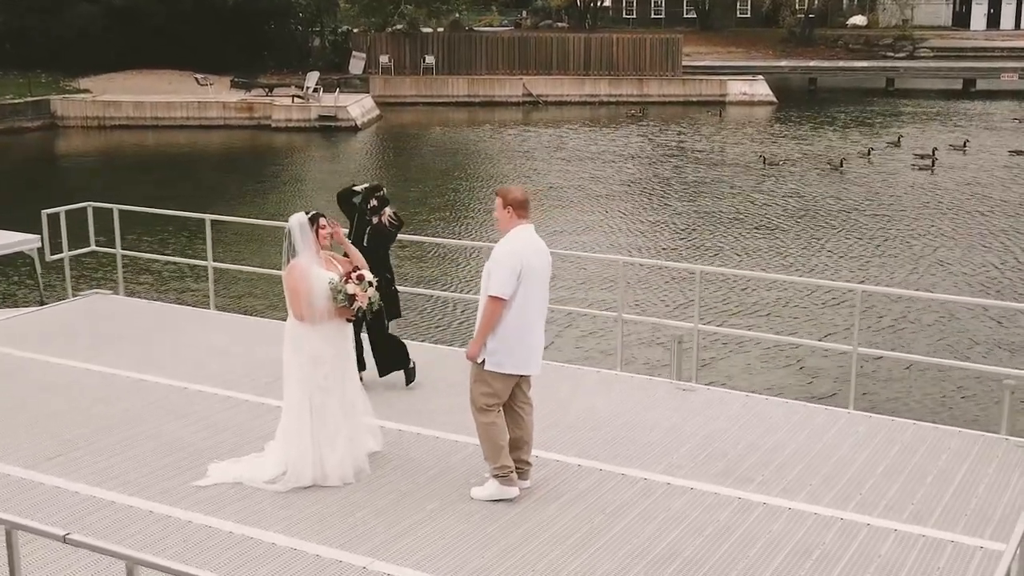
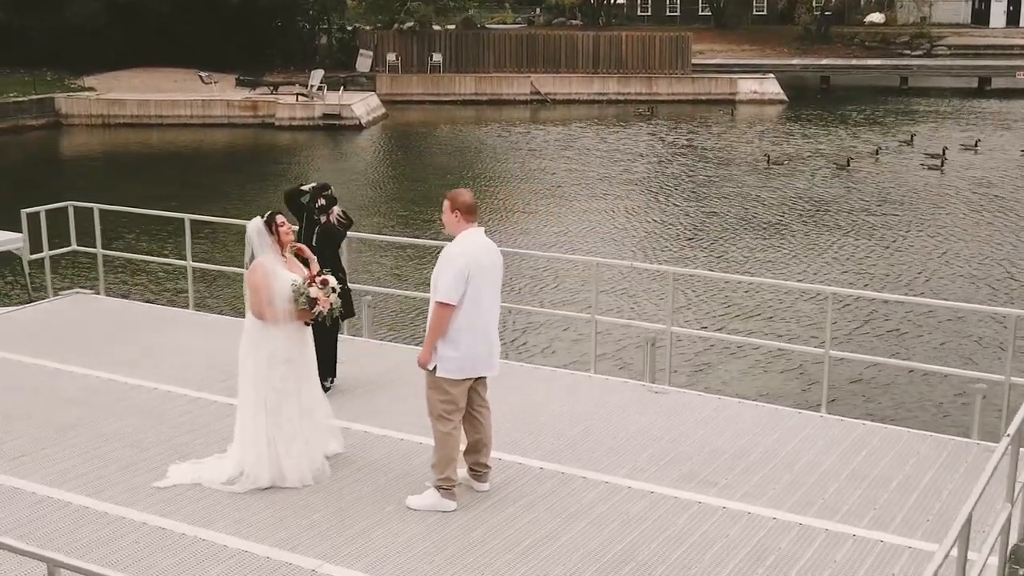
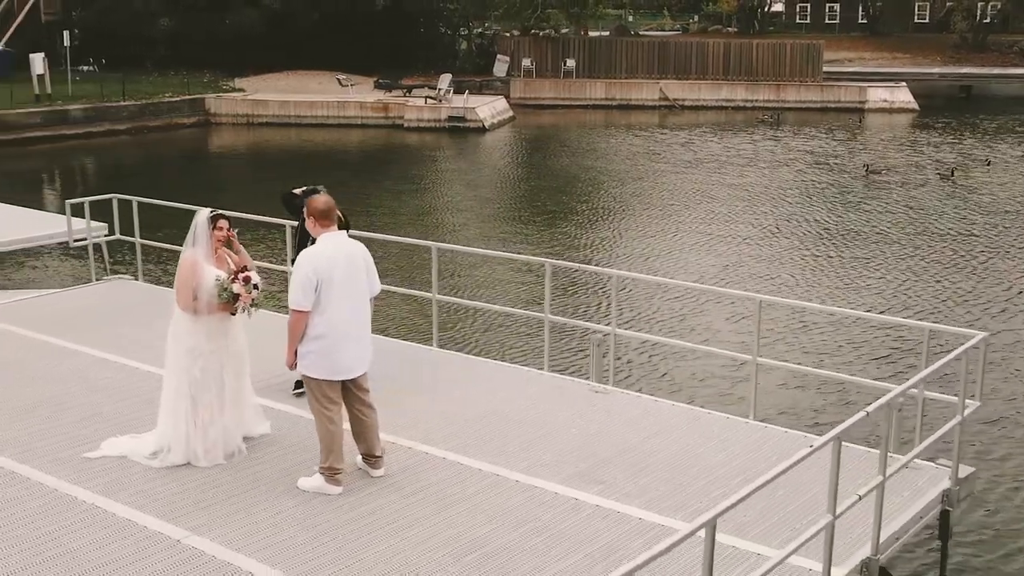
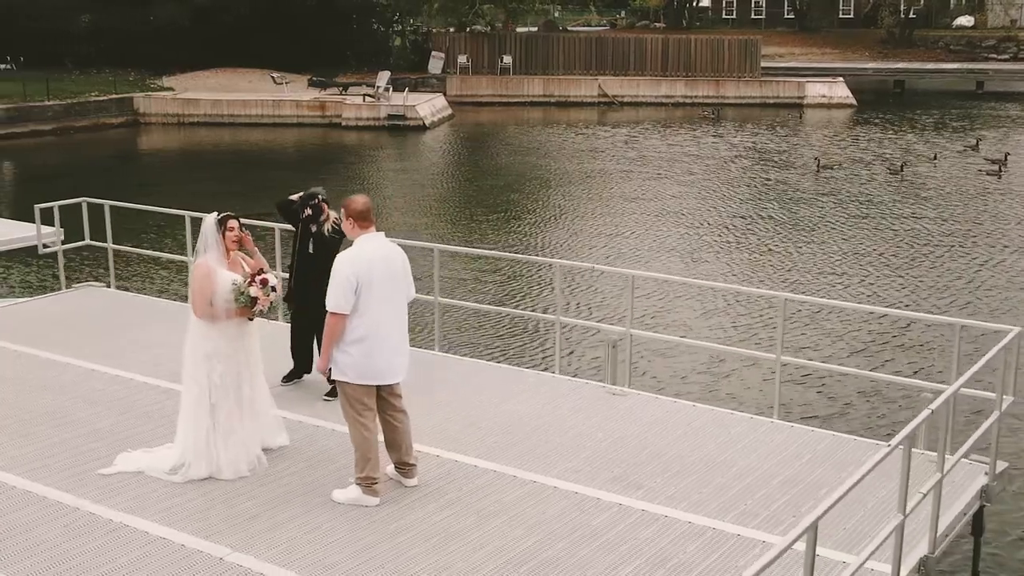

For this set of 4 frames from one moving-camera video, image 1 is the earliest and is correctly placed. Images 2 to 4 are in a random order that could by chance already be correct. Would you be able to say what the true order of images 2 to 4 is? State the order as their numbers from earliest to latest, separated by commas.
2, 4, 3
